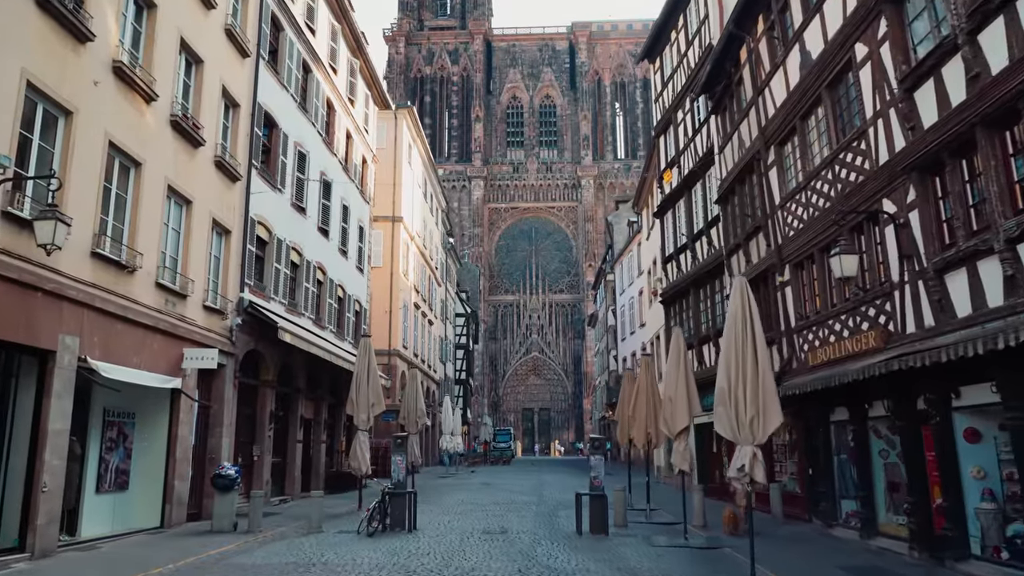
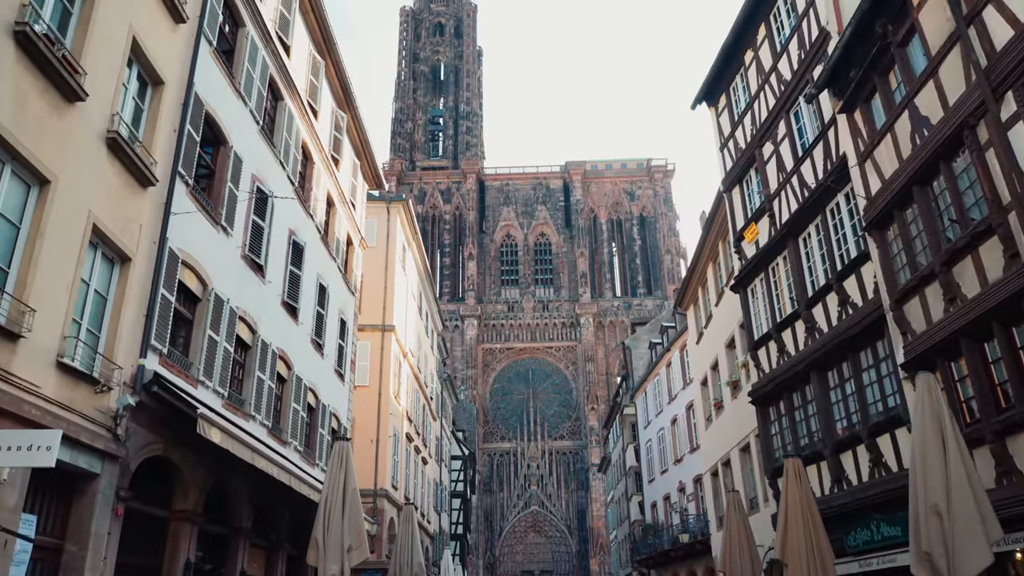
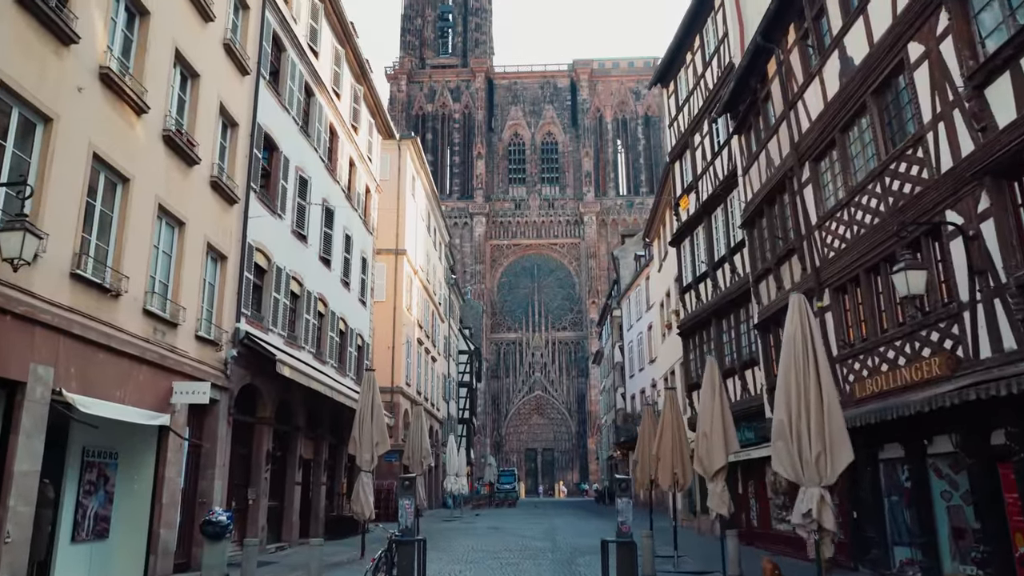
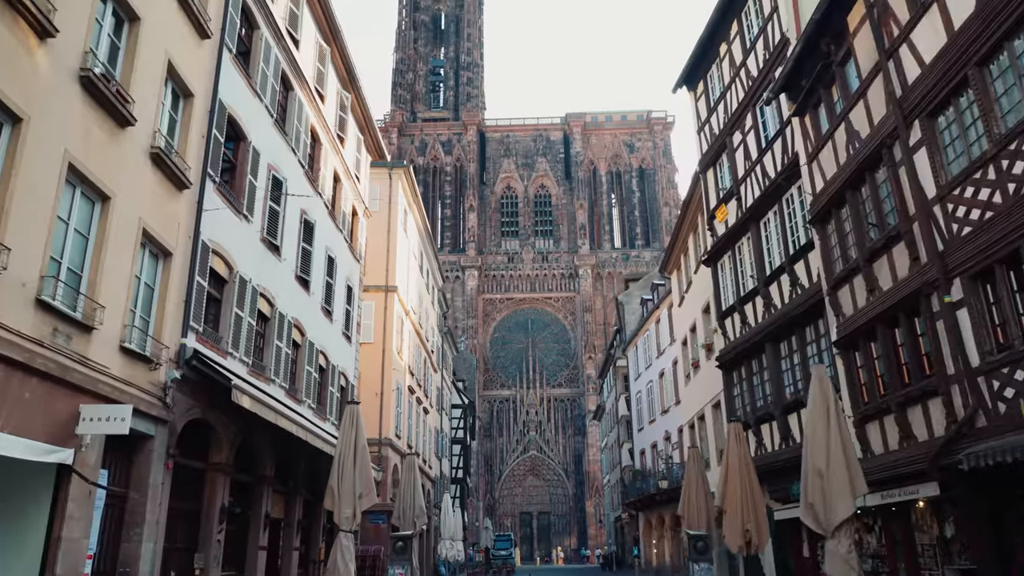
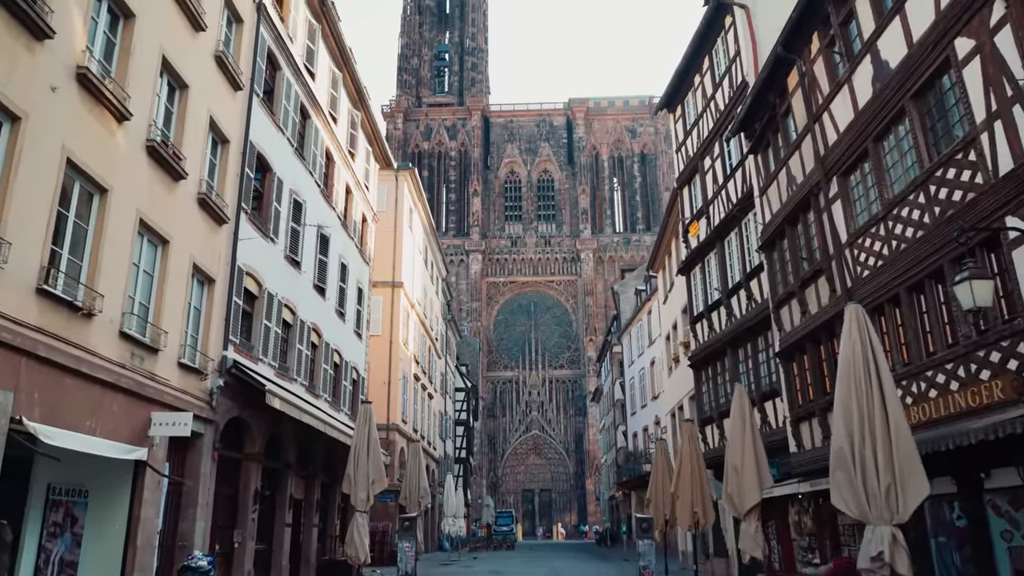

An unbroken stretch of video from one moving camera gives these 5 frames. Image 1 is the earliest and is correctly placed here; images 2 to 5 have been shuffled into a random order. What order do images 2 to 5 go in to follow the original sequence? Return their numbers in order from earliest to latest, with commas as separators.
3, 5, 4, 2
